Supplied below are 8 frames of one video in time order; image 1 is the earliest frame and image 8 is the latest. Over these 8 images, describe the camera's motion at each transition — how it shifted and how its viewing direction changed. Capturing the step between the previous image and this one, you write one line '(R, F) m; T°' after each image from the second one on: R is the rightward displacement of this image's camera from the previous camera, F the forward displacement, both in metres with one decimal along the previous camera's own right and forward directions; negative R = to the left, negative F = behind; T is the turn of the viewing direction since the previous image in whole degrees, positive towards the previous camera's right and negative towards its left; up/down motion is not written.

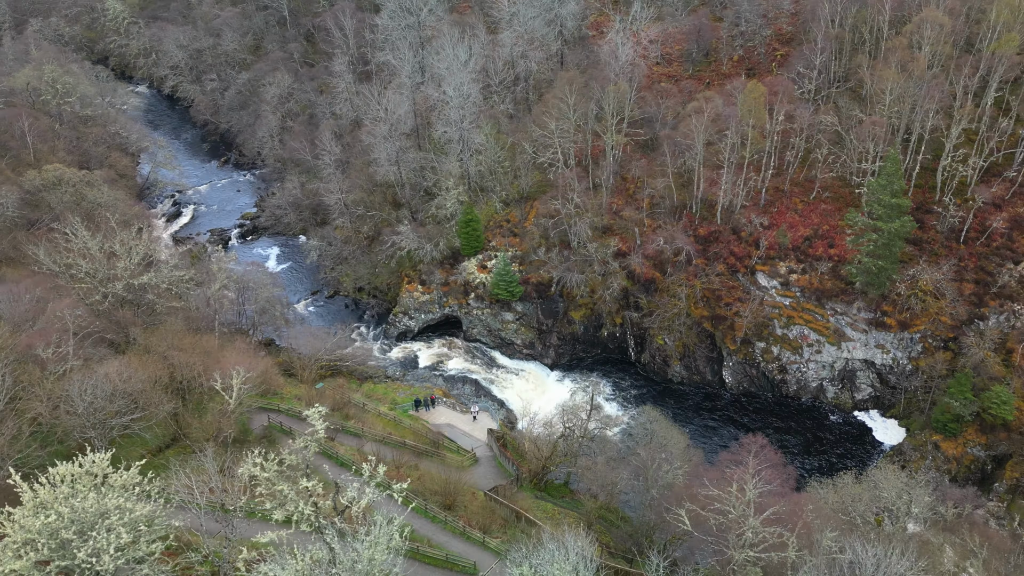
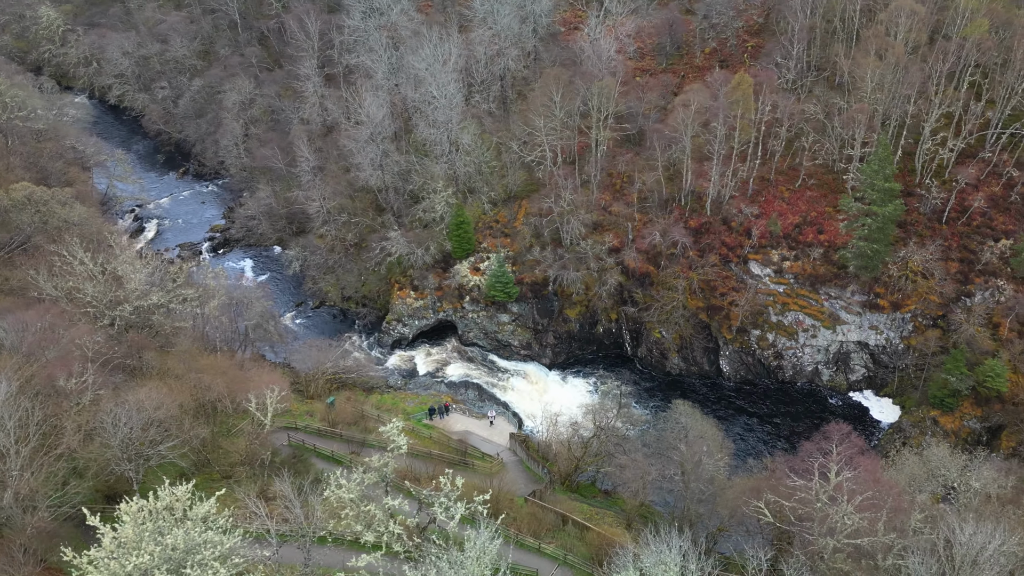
(-4.1, +0.7) m; +5°
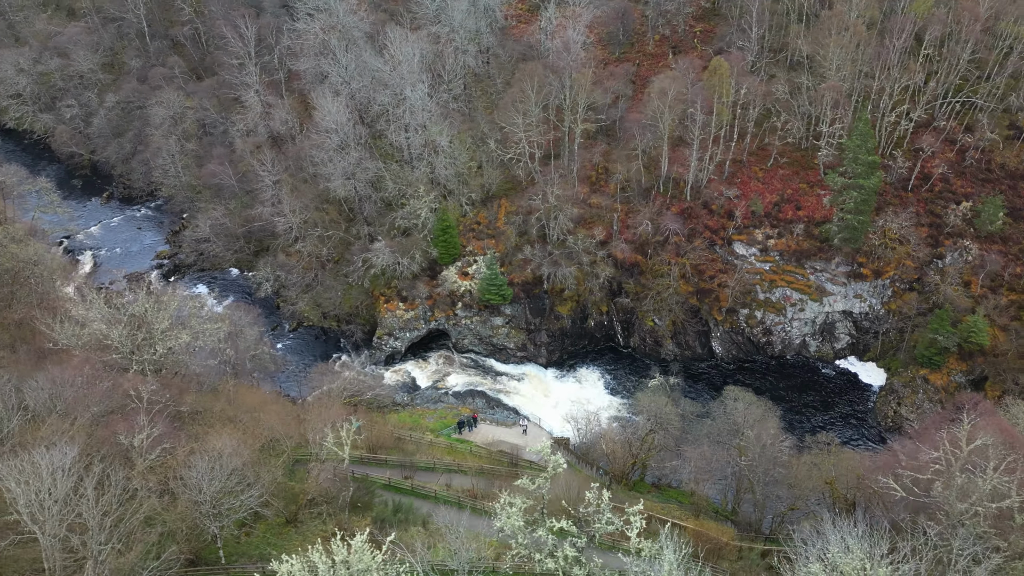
(-7.0, +1.7) m; +8°
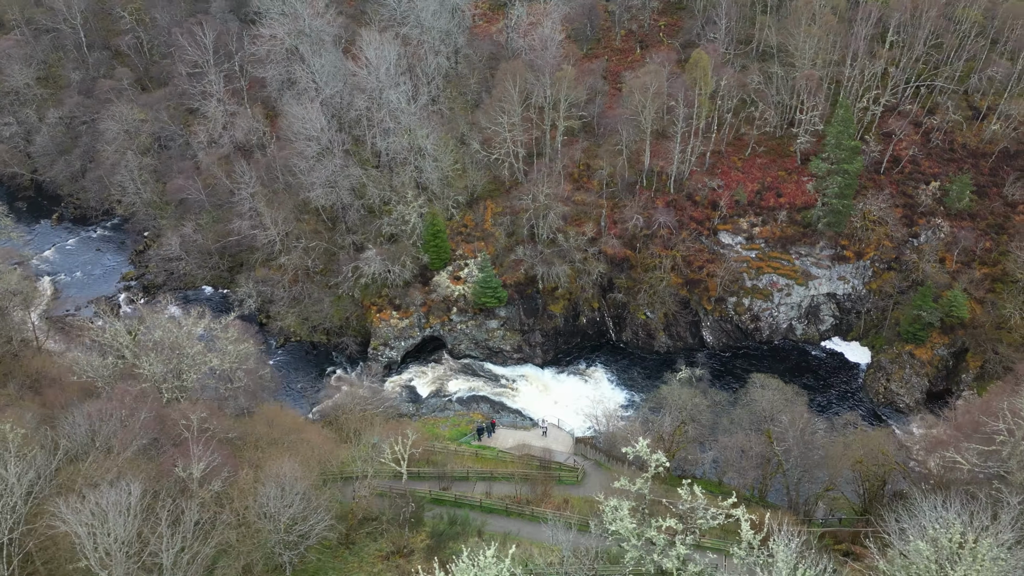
(-4.3, +0.8) m; +5°
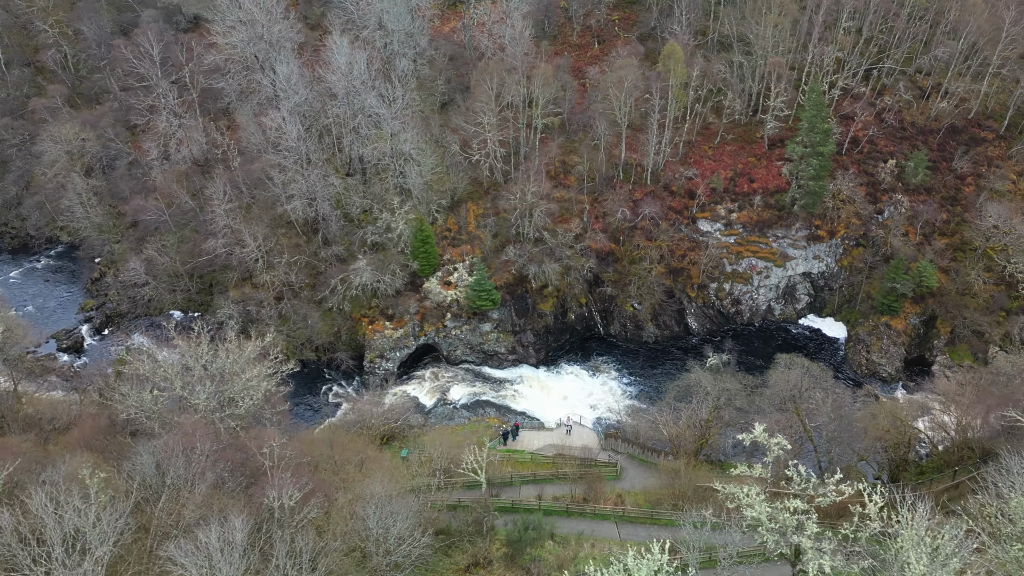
(-5.2, +0.8) m; +7°
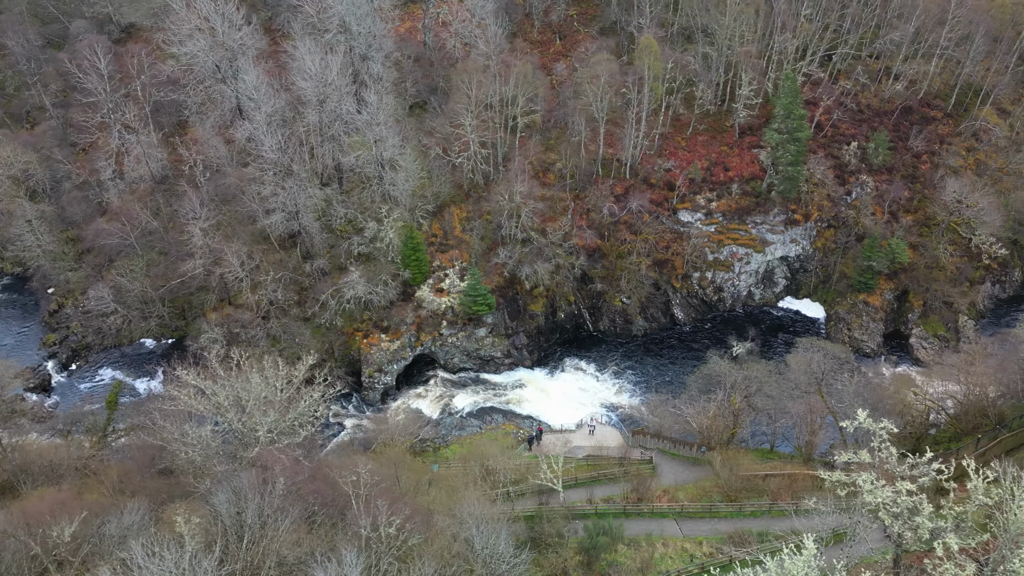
(-4.7, +1.1) m; +6°
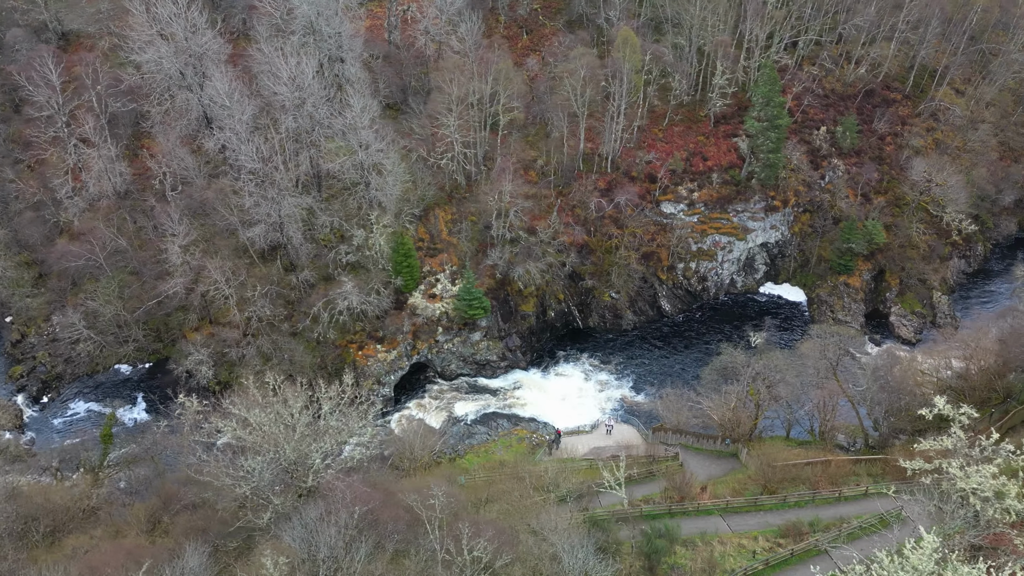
(-3.6, +1.1) m; +5°
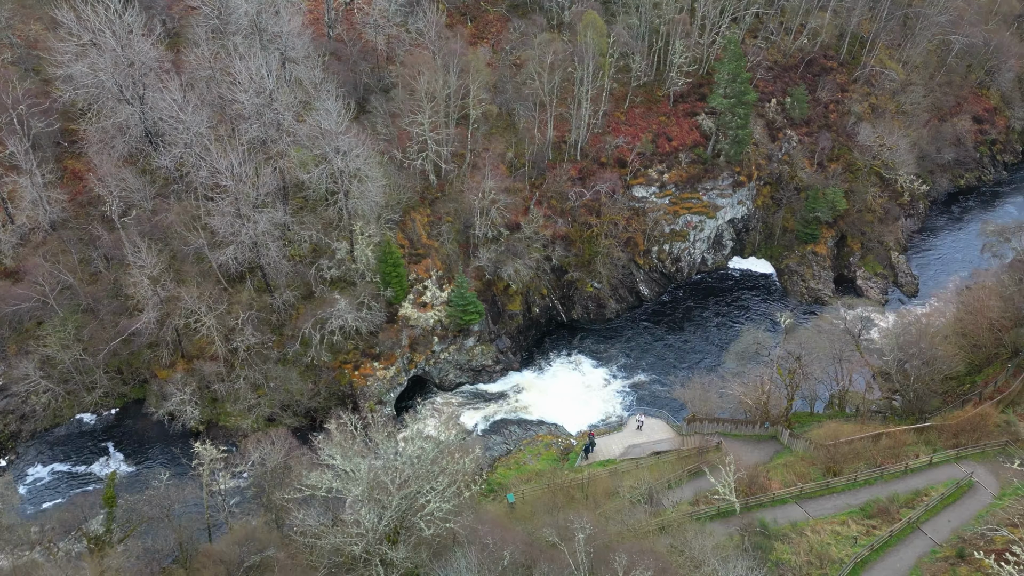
(-5.6, +2.3) m; +8°
